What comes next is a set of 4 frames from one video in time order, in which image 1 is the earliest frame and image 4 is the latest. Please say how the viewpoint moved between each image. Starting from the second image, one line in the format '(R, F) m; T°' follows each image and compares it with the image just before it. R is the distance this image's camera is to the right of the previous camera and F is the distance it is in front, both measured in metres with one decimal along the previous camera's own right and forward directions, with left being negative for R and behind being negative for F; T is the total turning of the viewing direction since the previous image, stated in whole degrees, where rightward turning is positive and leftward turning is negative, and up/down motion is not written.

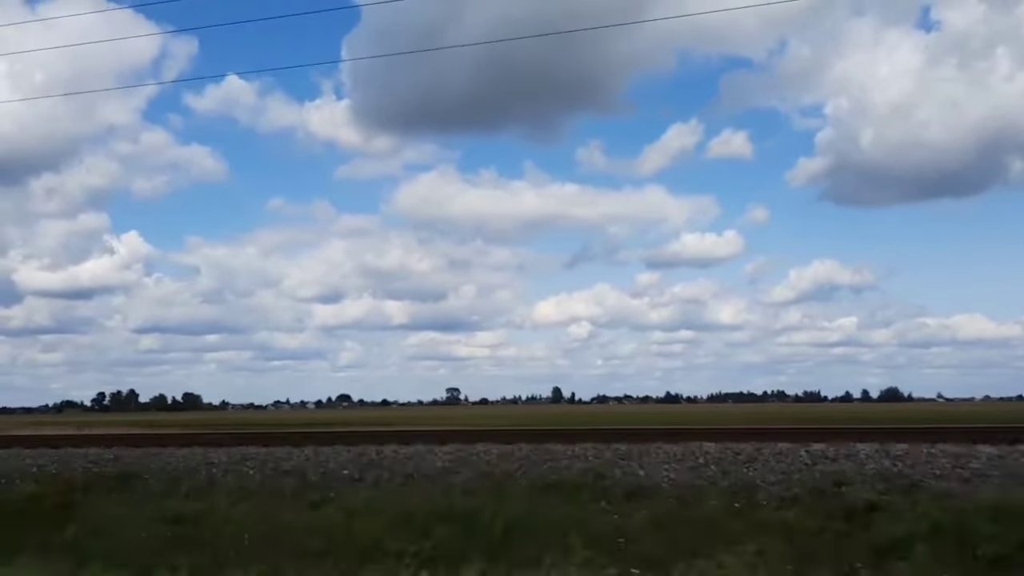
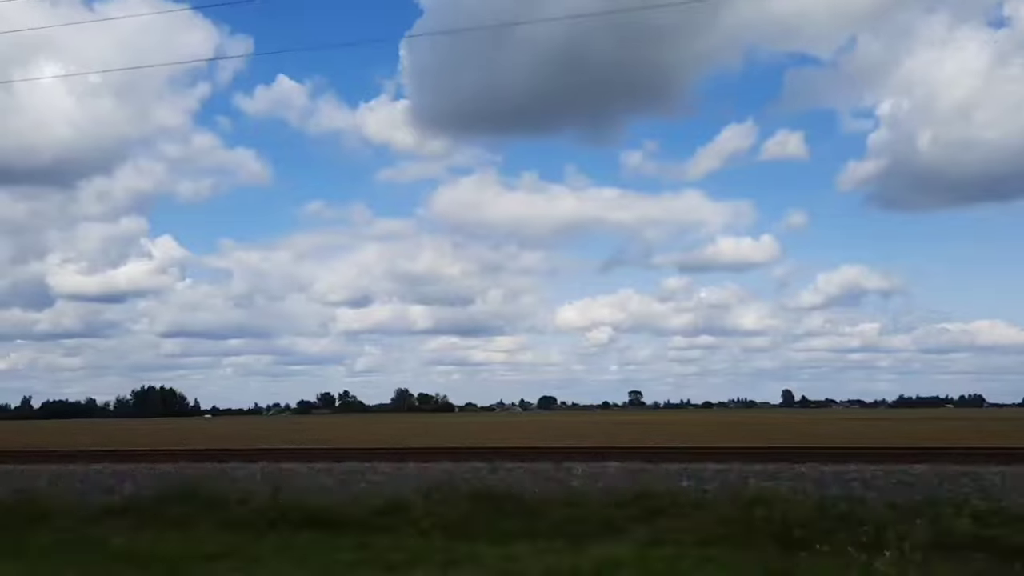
(-8.2, +0.8) m; +6°
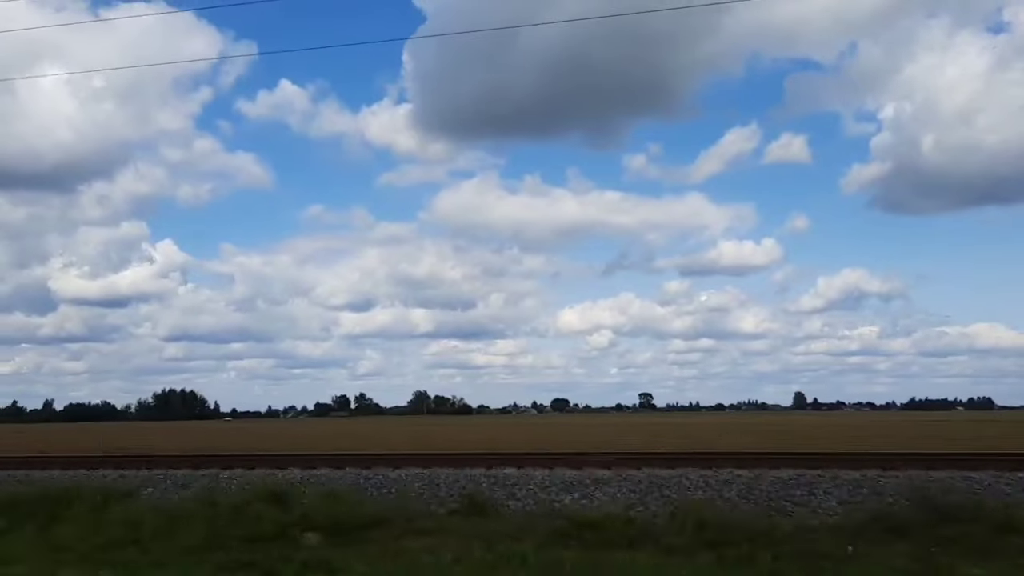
(-0.5, -0.2) m; 0°
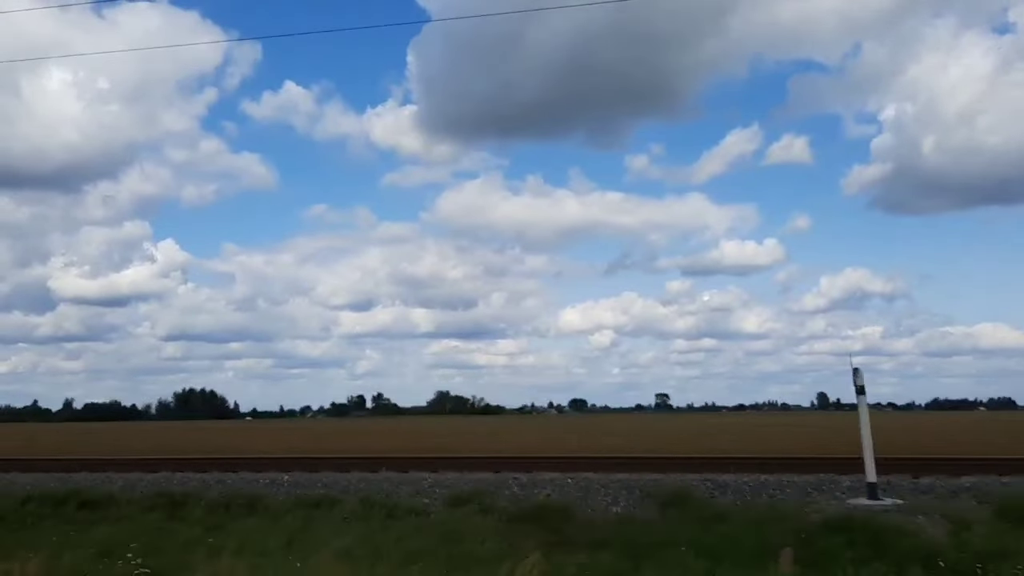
(-0.7, +0.4) m; +1°
